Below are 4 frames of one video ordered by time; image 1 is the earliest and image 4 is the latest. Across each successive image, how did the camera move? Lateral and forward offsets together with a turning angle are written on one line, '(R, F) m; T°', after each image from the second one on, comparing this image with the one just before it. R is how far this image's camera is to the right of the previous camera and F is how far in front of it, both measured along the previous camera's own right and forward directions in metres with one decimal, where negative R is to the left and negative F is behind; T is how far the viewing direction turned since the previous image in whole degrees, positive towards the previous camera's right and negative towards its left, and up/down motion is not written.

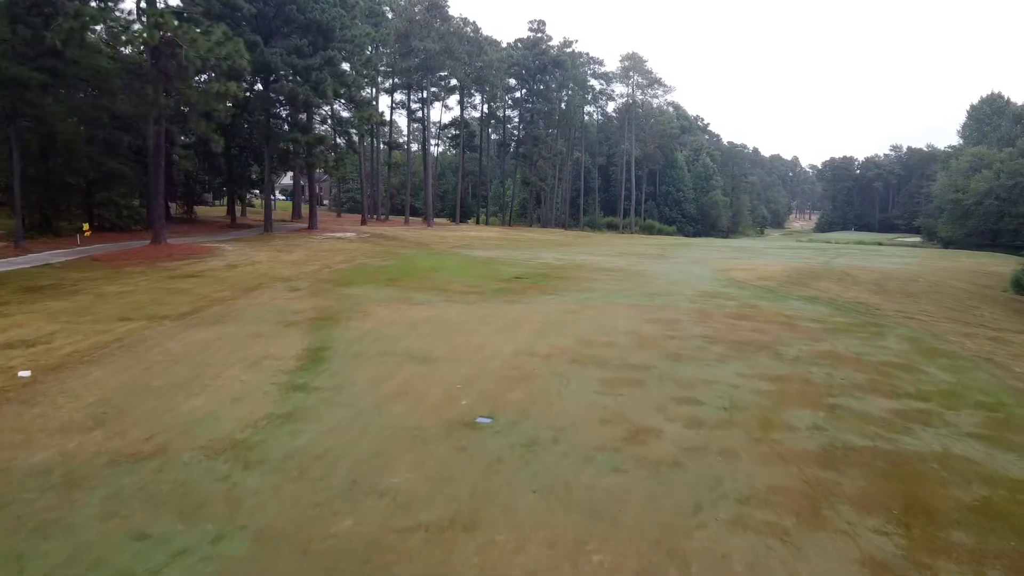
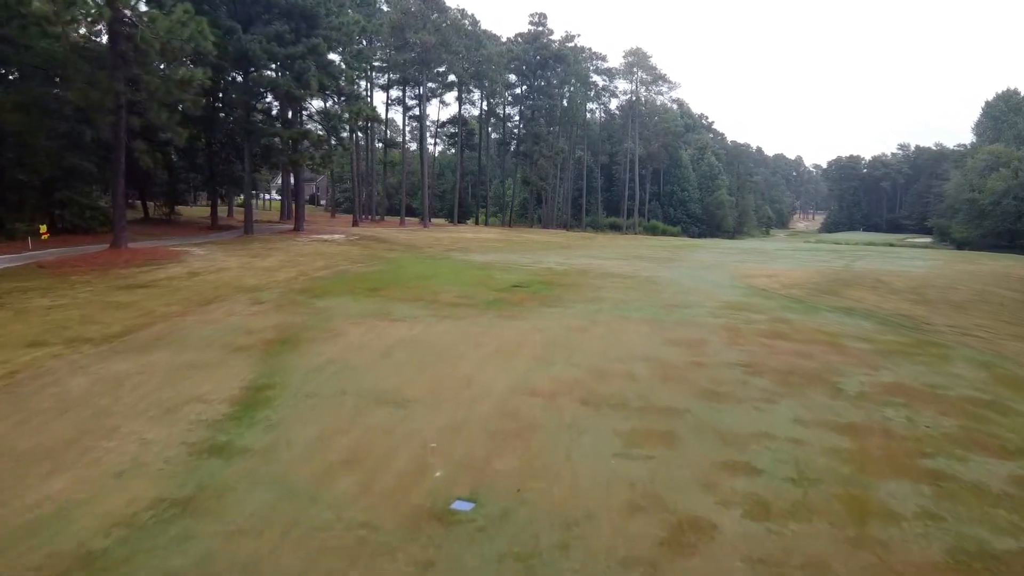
(+0.1, +1.6) m; 0°
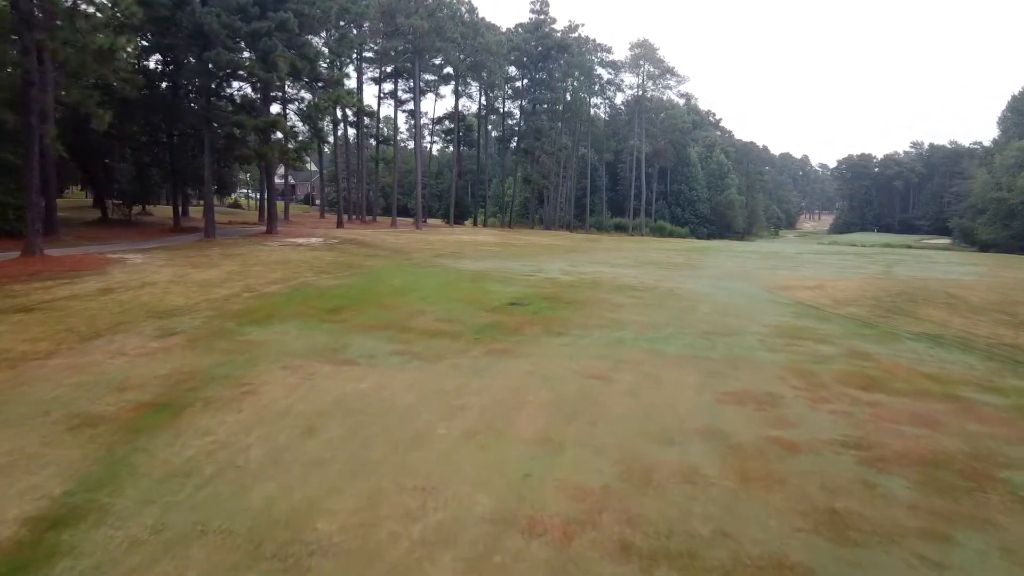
(+0.1, +2.7) m; 0°
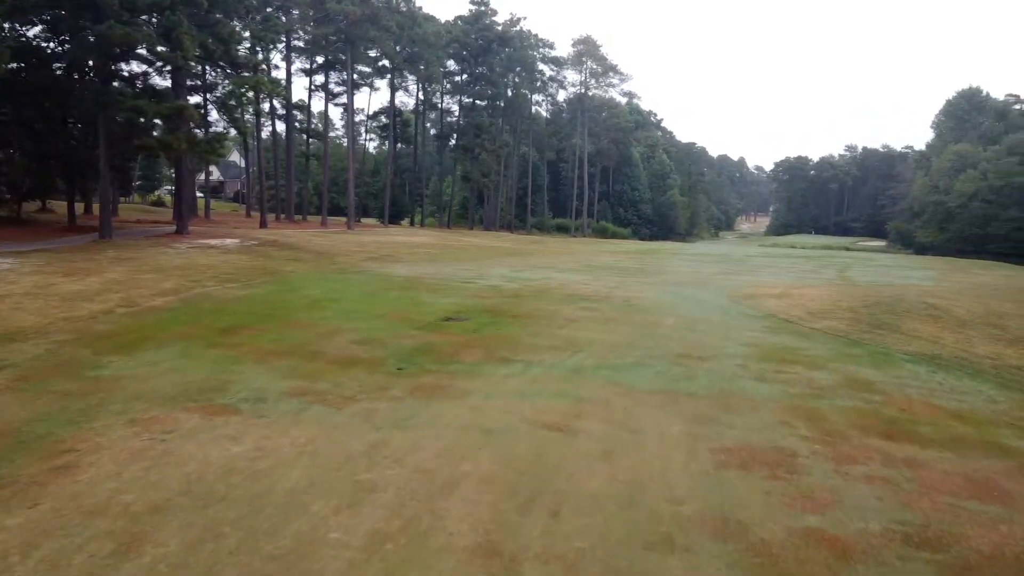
(+0.1, +1.6) m; +4°
